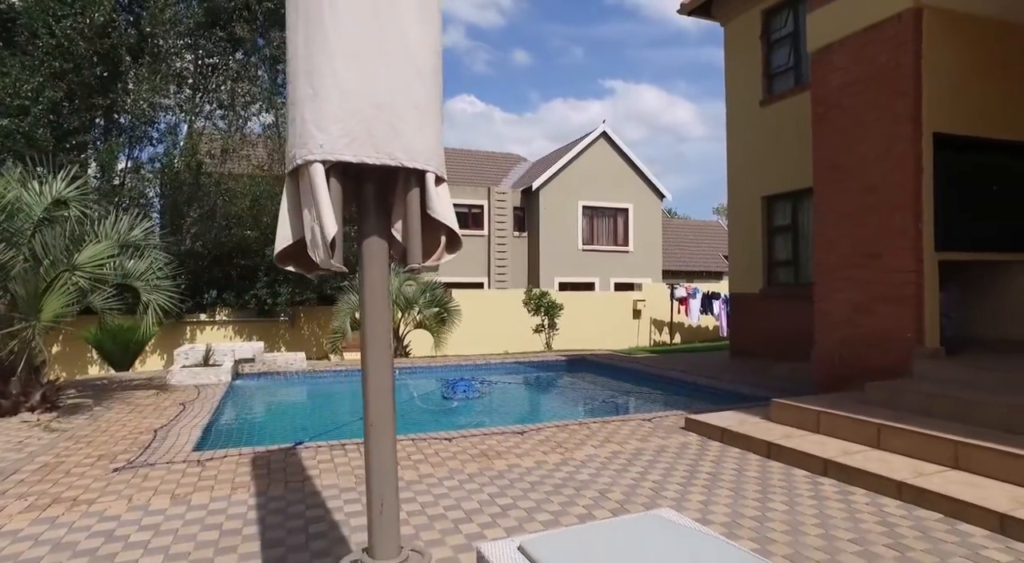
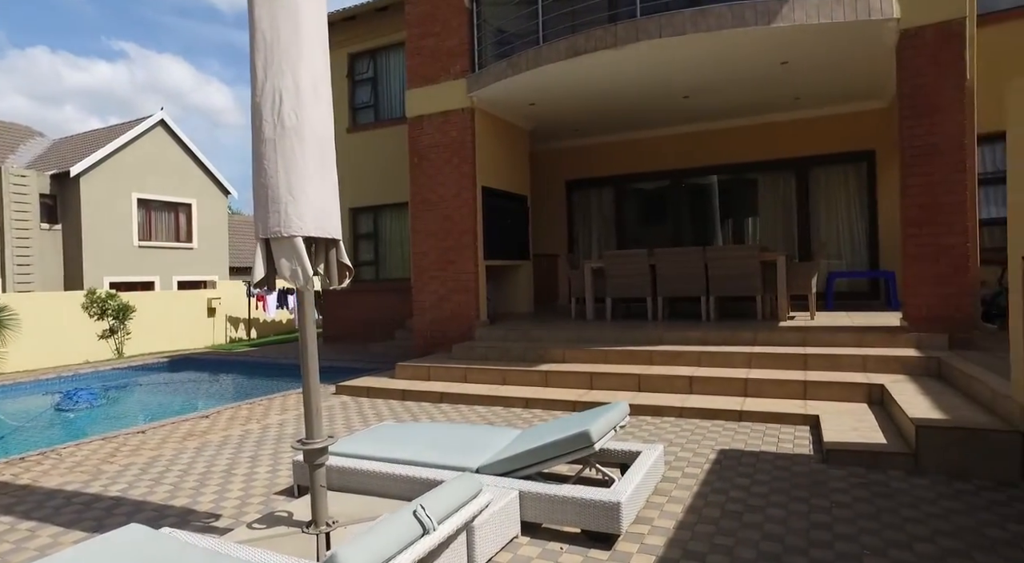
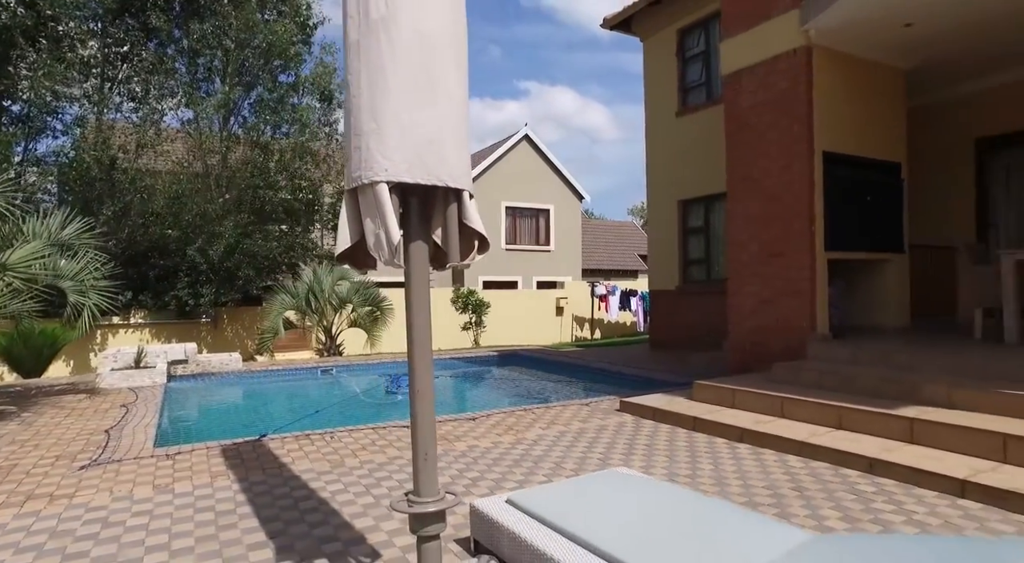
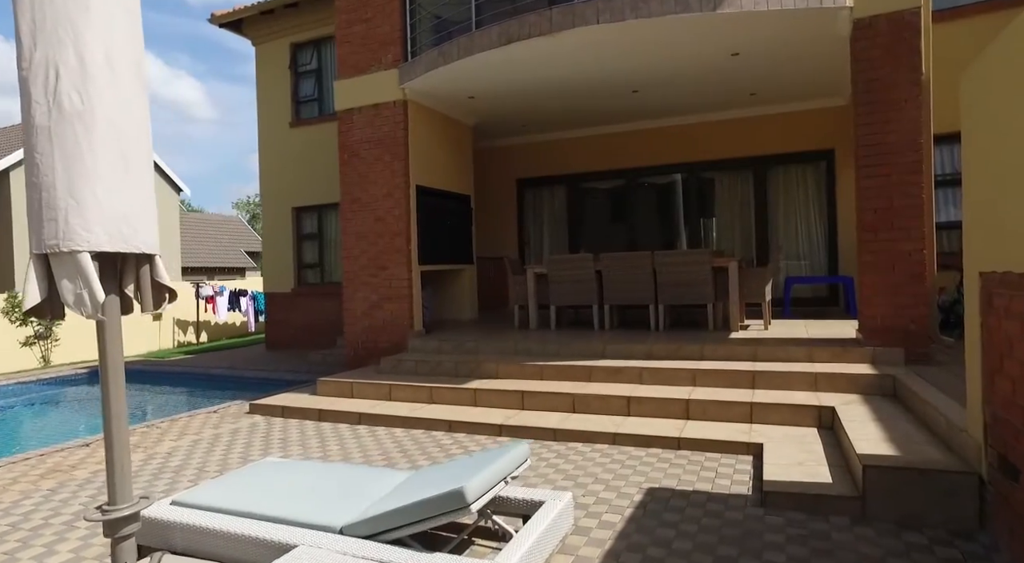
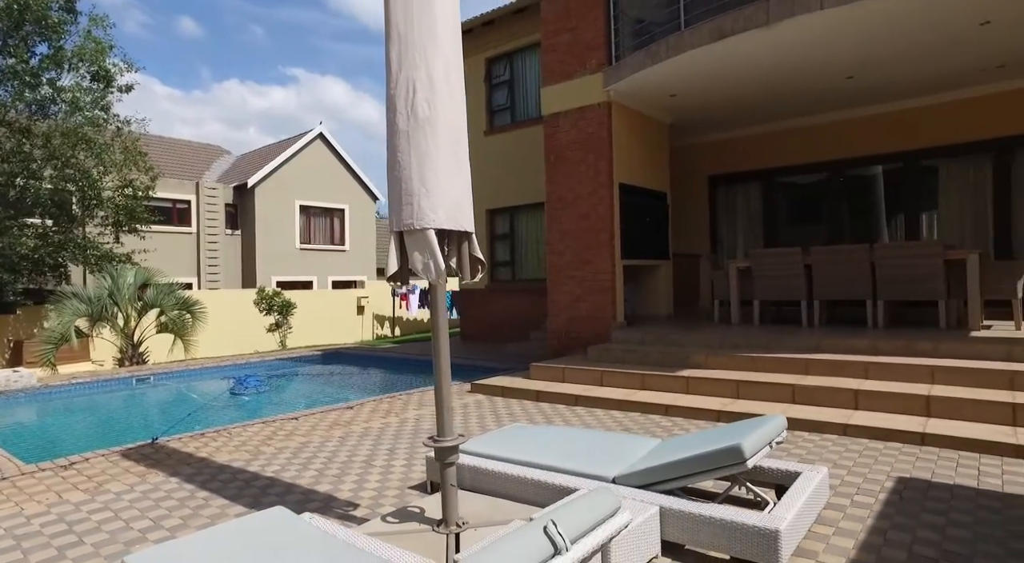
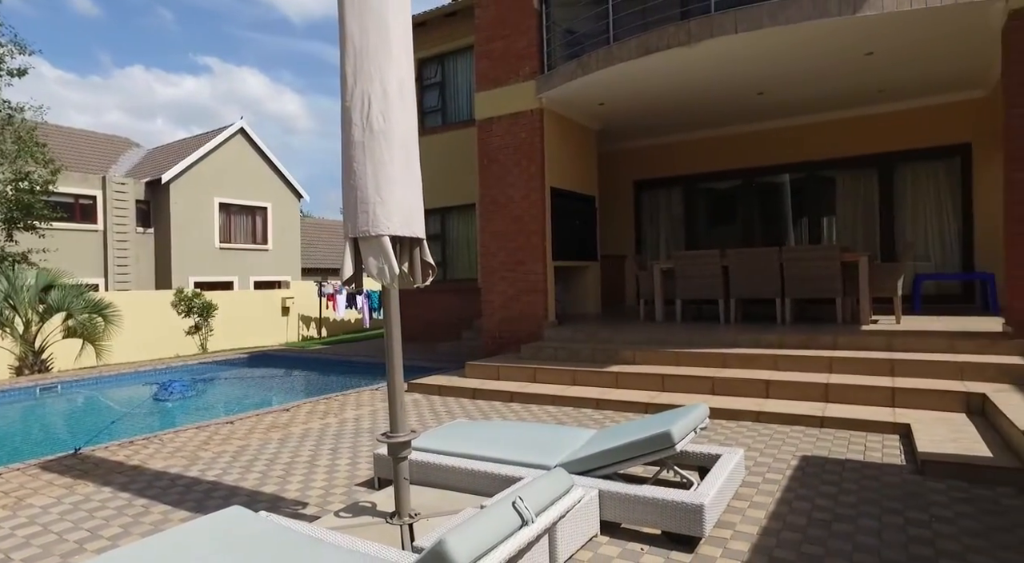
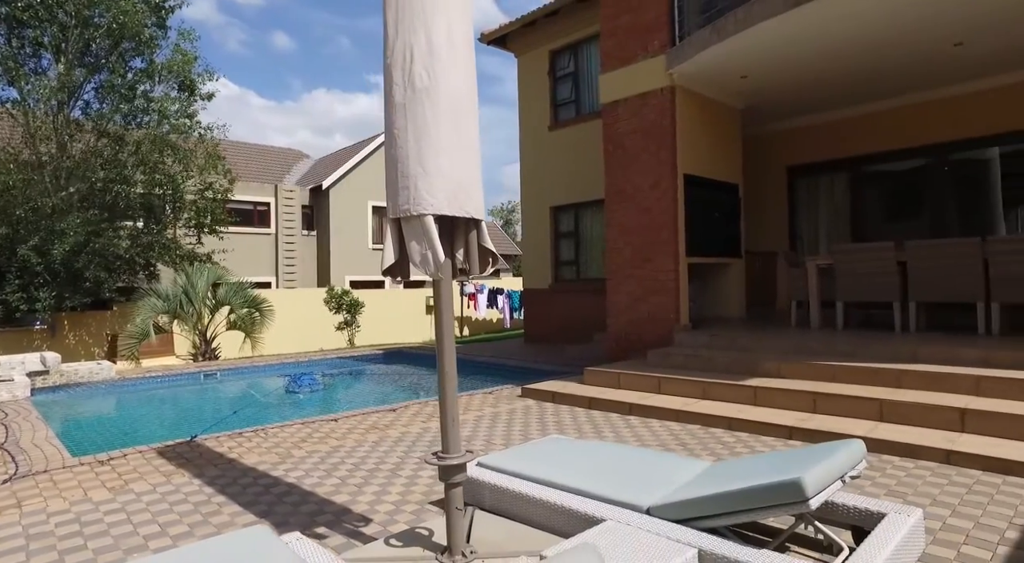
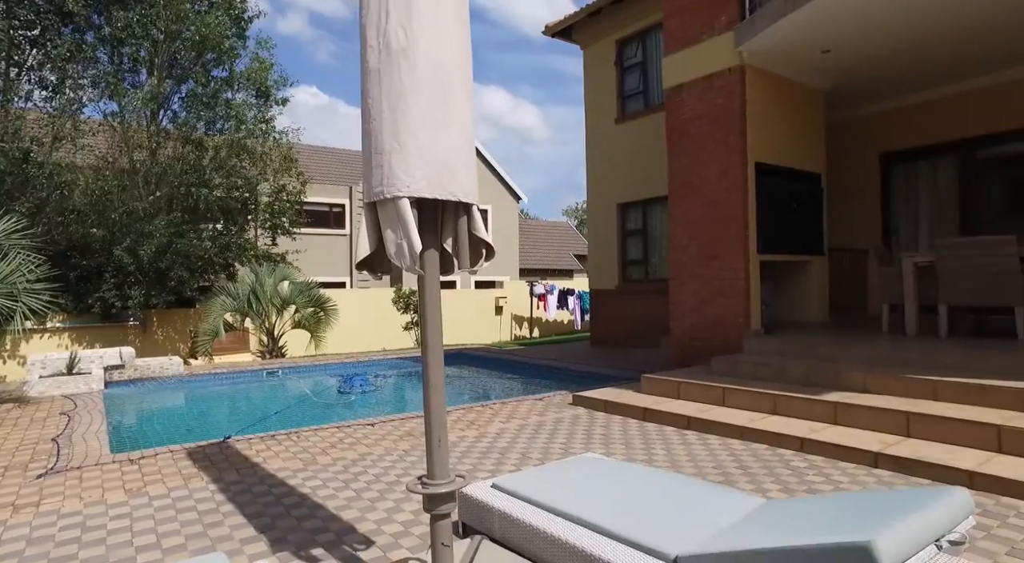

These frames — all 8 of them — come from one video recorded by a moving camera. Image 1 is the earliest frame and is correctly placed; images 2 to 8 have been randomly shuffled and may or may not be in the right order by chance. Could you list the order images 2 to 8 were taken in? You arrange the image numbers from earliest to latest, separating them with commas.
3, 8, 7, 5, 6, 2, 4
